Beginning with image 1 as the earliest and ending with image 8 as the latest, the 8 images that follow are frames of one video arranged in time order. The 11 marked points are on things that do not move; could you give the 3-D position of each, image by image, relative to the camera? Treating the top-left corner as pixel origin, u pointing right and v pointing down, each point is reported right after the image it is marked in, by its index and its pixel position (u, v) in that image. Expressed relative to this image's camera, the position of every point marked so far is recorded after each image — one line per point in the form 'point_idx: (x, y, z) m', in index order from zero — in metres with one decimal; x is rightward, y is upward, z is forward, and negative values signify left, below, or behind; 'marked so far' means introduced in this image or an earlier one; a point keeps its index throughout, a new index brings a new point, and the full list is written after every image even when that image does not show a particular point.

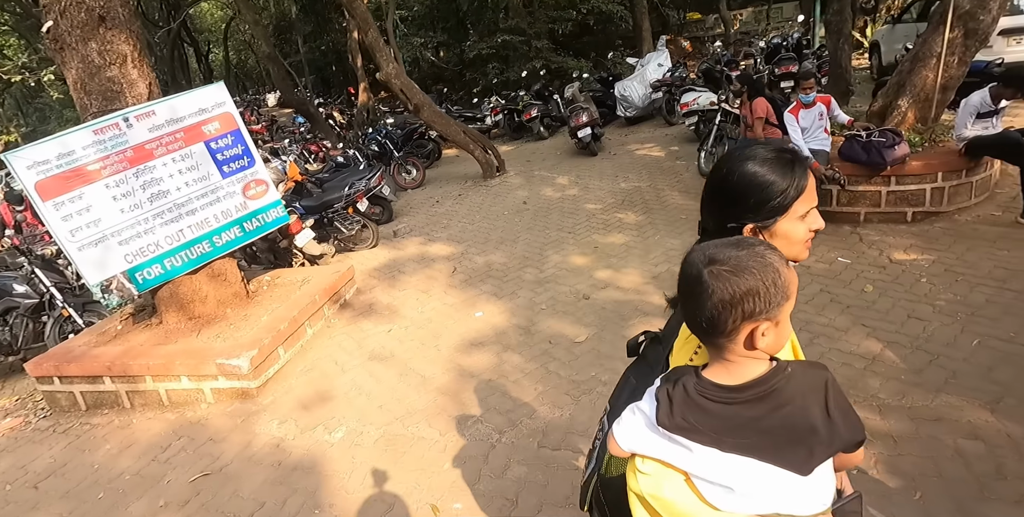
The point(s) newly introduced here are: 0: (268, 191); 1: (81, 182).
0: (-1.7, +0.5, +4.4) m
1: (-3.2, +0.5, +4.5) m
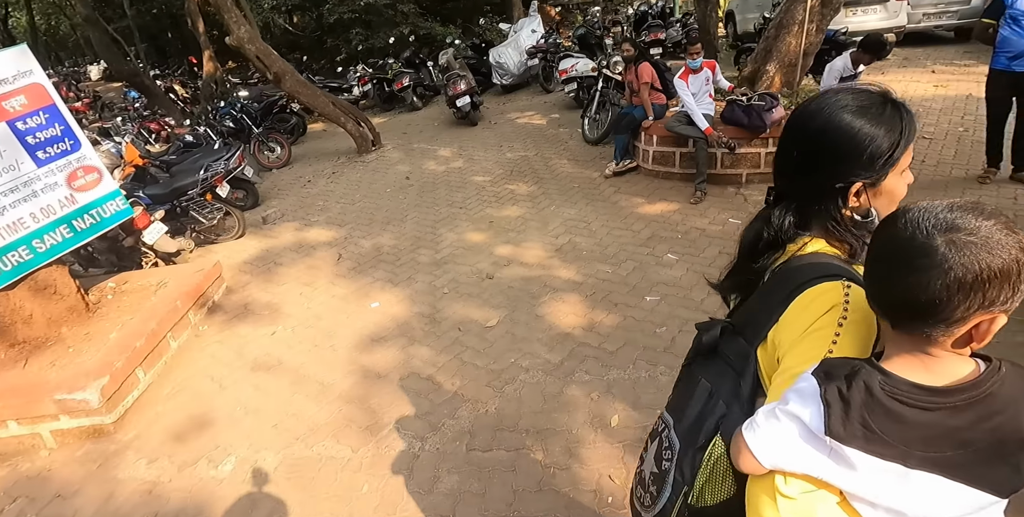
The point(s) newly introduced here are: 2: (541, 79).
0: (-2.4, +0.5, +3.6) m
1: (-3.8, +0.3, +3.5) m
2: (+0.4, +2.5, +8.4) m
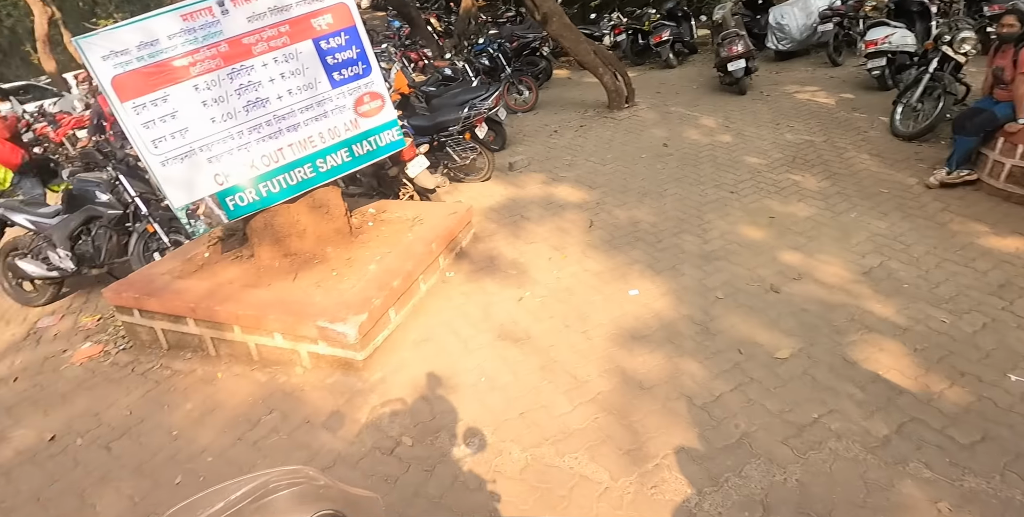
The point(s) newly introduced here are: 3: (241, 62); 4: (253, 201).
0: (-0.7, +0.9, +3.5) m
1: (-2.1, +1.1, +3.7) m
2: (+3.7, +2.4, +7.1) m
3: (-1.7, +1.2, +3.8) m
4: (-1.7, +0.4, +4.1) m
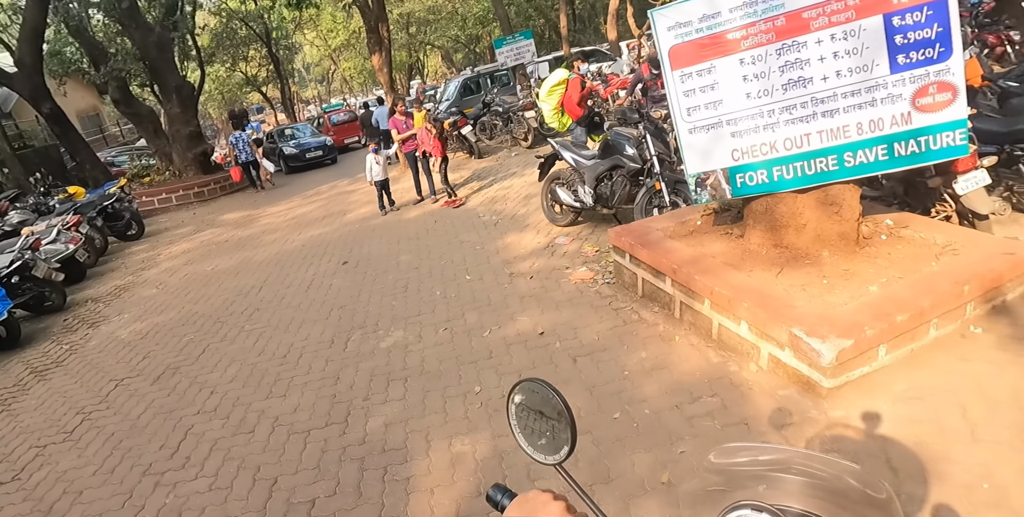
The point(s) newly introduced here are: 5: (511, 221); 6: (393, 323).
0: (+2.0, +0.7, +2.8) m
1: (+1.3, +1.3, +3.9) m
2: (+7.9, +0.6, +2.5) m
3: (+1.7, +1.3, +3.6) m
4: (+1.6, +0.5, +4.0) m
5: (0.0, +0.4, +7.4) m
6: (-1.0, -0.5, +5.0) m
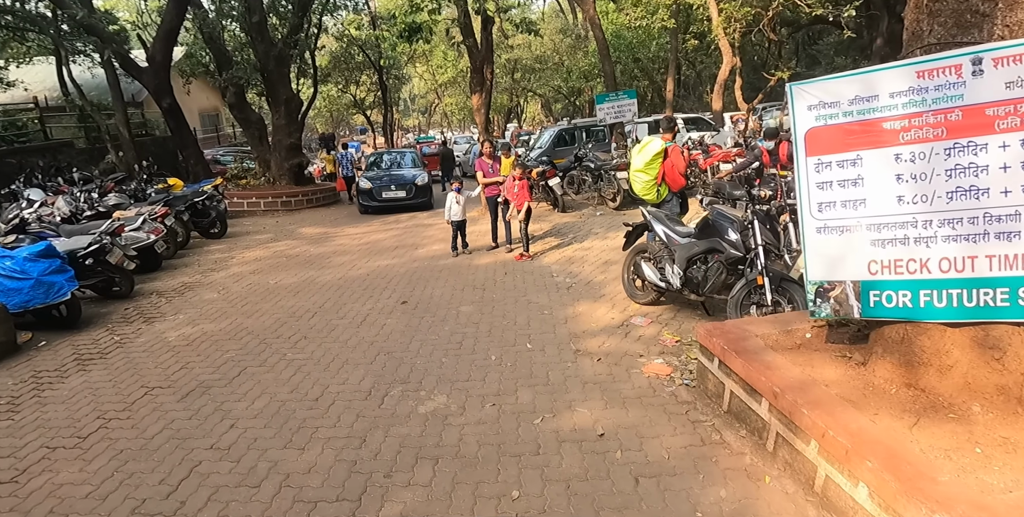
0: (+2.4, 0.0, +2.0) m
1: (+1.8, +0.6, +3.2) m
2: (+8.1, -1.0, +1.0) m
3: (+2.2, +0.6, +2.9) m
4: (+2.1, -0.2, +3.2) m
5: (+0.8, -0.3, +6.8) m
6: (-0.5, -0.9, +4.5) m
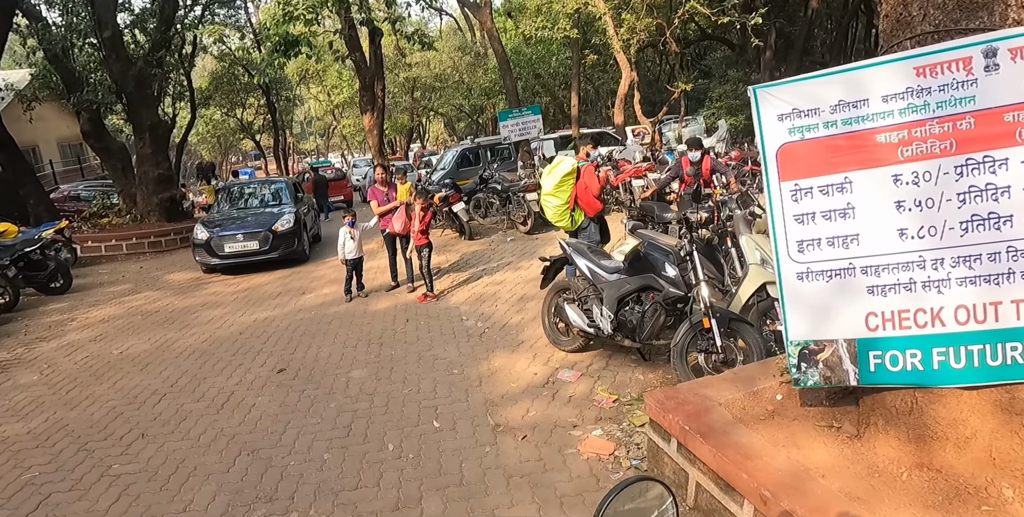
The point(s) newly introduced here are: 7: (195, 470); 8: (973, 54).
0: (+2.1, -0.1, +1.3) m
1: (+1.4, +0.4, +2.5) m
2: (+8.0, -0.8, +1.2) m
3: (+1.8, +0.4, +2.3) m
4: (+1.6, -0.4, +2.5) m
5: (-0.1, -0.7, +5.8) m
6: (-1.1, -1.3, +3.3) m
7: (-1.9, -1.3, +3.8) m
8: (+1.7, +0.7, +2.2) m
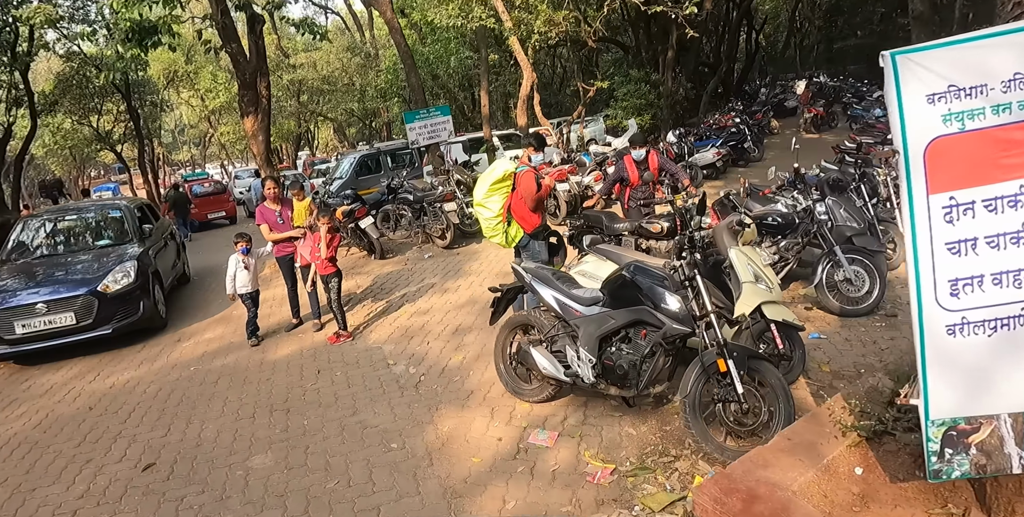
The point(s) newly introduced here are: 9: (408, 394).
0: (+2.3, -0.2, +0.7) m
1: (+1.4, +0.3, +1.7) m
2: (+8.2, -0.5, +1.5) m
3: (+1.8, +0.3, +1.5) m
4: (+1.7, -0.5, +1.7) m
5: (-0.5, -0.9, +4.7) m
6: (-1.0, -1.6, +2.1) m
7: (-2.0, -1.6, +2.4) m
8: (+1.7, +0.6, +1.5) m
9: (-0.8, -1.0, +4.6) m
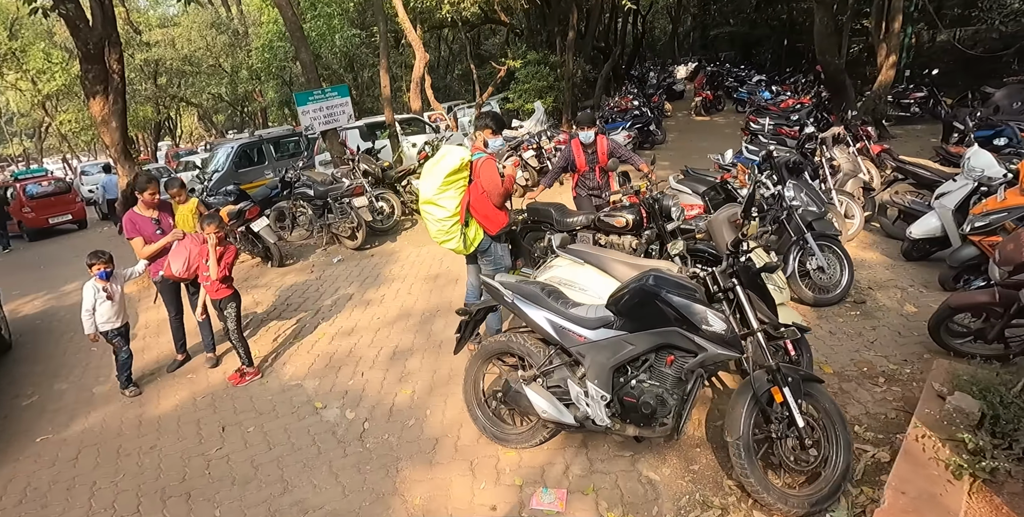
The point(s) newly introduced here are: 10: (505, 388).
0: (+2.8, -0.2, +0.3) m
1: (+1.7, +0.2, +1.1) m
2: (+8.4, -0.2, +2.1) m
3: (+2.1, +0.3, +1.0) m
4: (+2.0, -0.6, +1.2) m
5: (-0.7, -1.0, +3.8) m
6: (-0.7, -1.7, +1.1) m
7: (-1.7, -1.8, +1.2) m
8: (+2.0, +0.6, +0.9) m
9: (-0.9, -1.1, +3.5) m
10: (0.0, -0.7, +3.2) m
